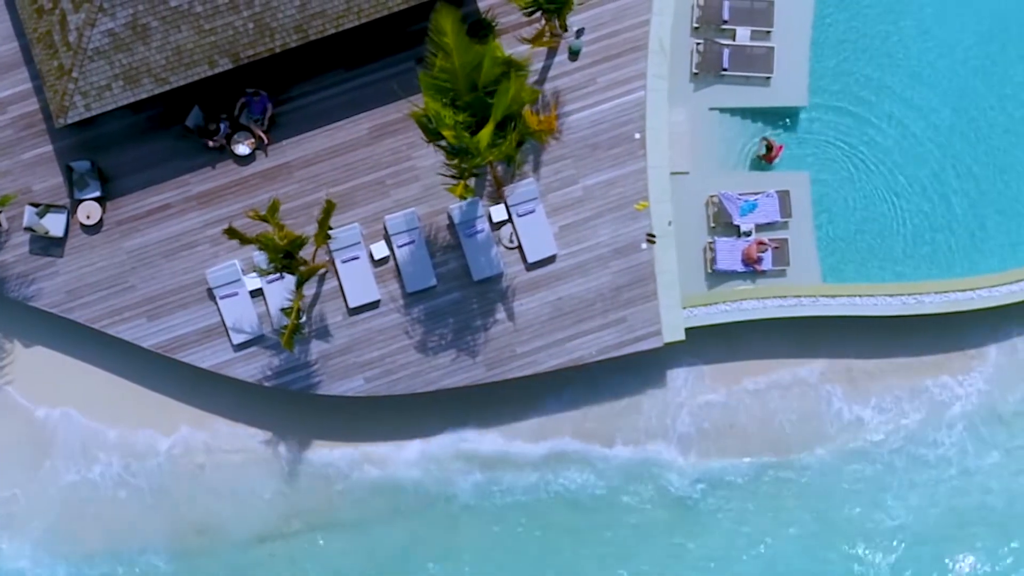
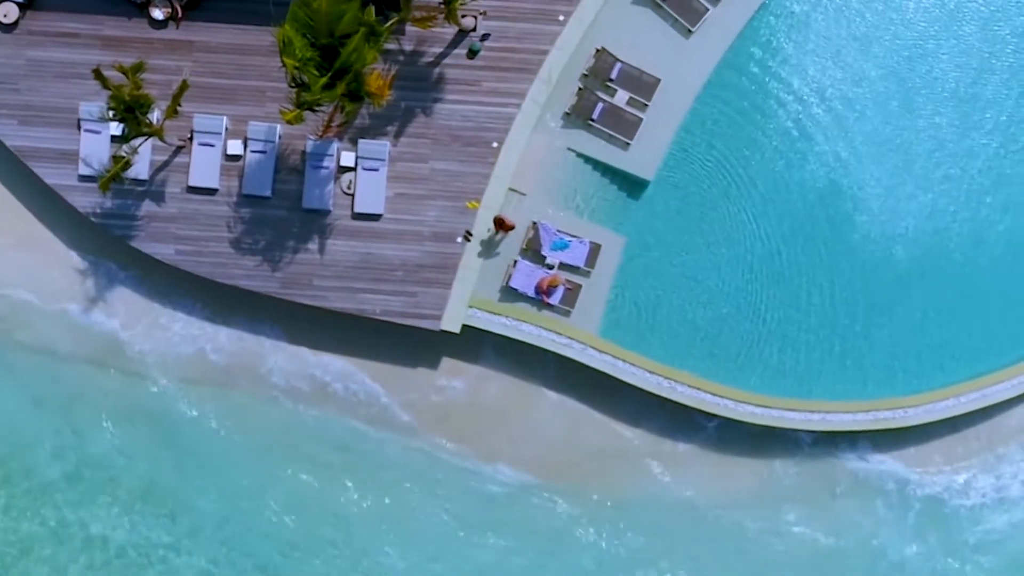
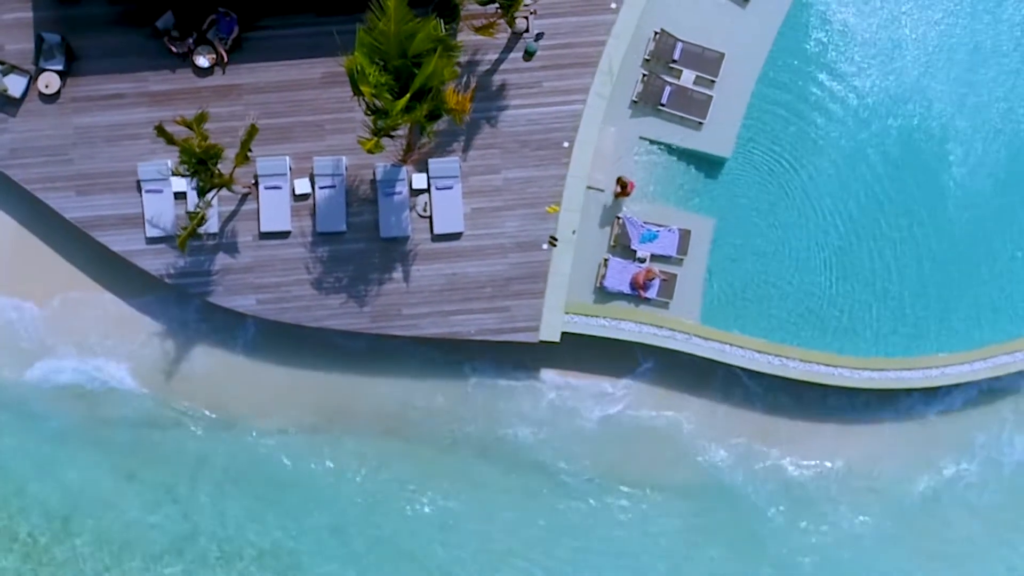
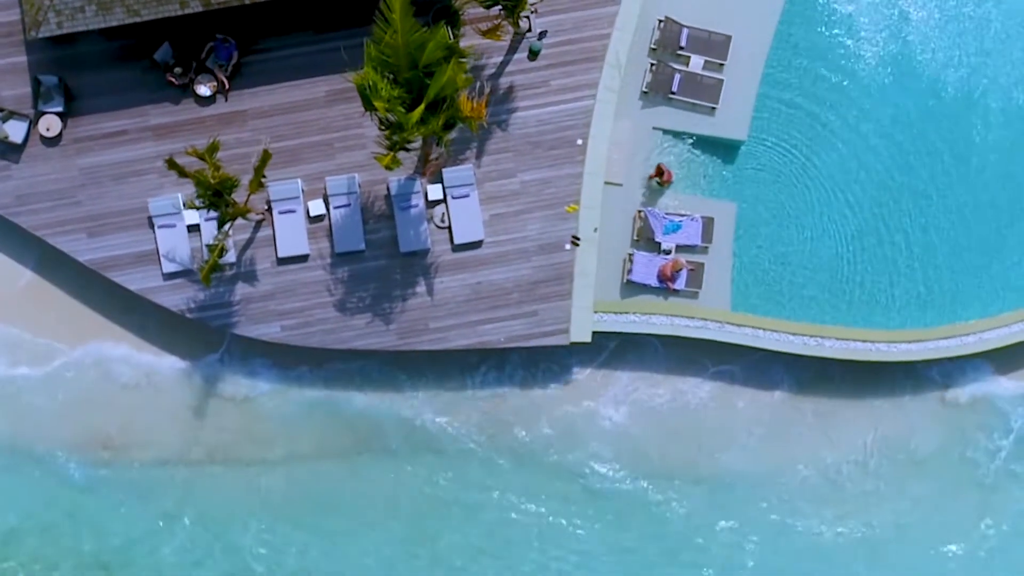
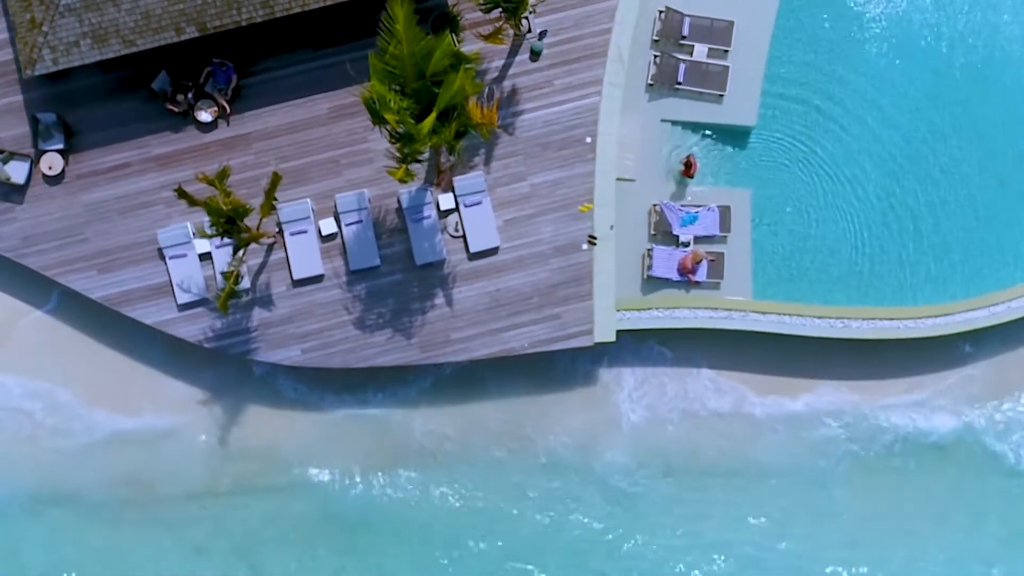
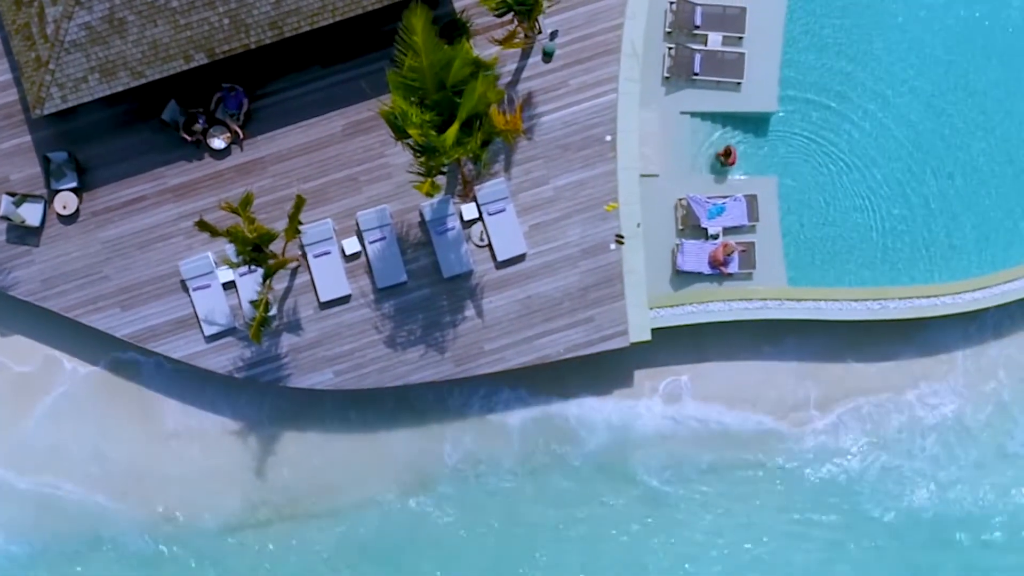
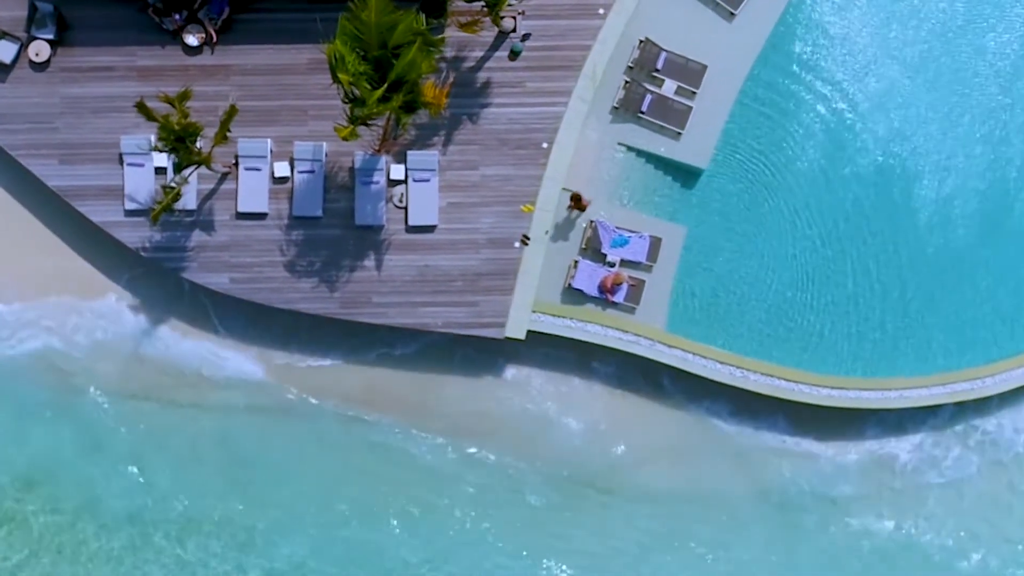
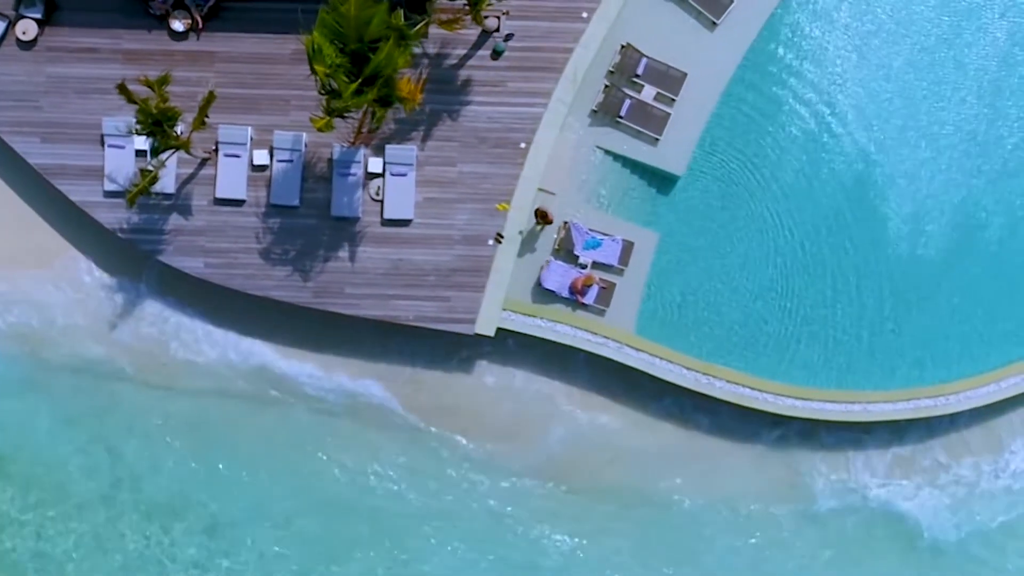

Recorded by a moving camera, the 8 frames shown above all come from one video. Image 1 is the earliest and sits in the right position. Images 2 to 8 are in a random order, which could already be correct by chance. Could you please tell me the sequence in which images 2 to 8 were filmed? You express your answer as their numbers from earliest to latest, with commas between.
6, 5, 4, 3, 7, 8, 2
